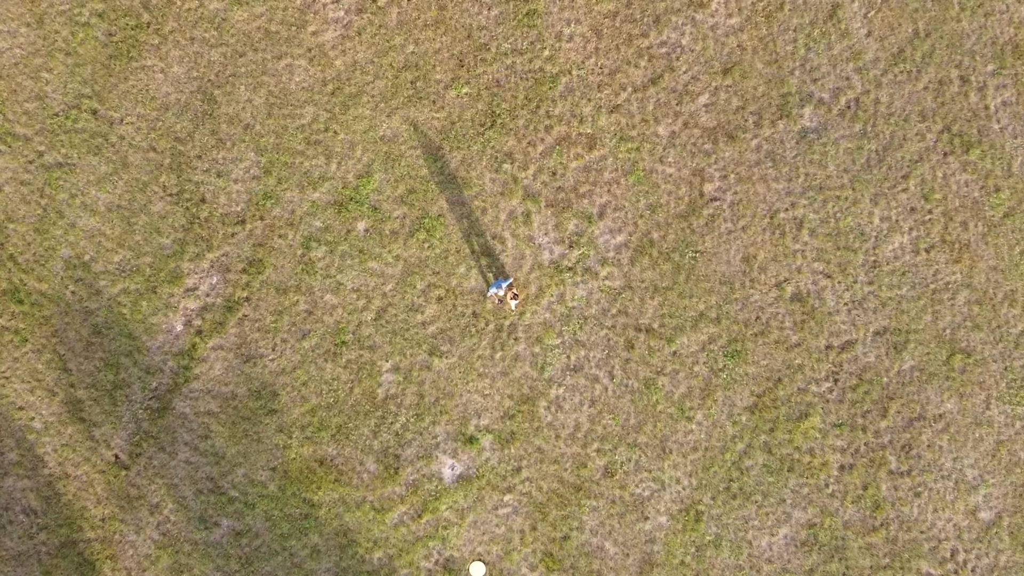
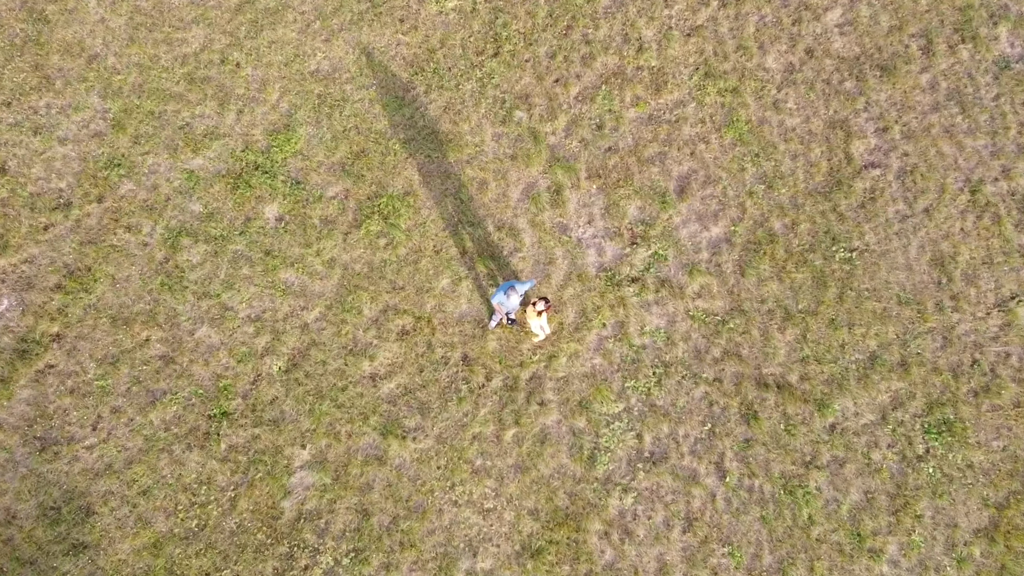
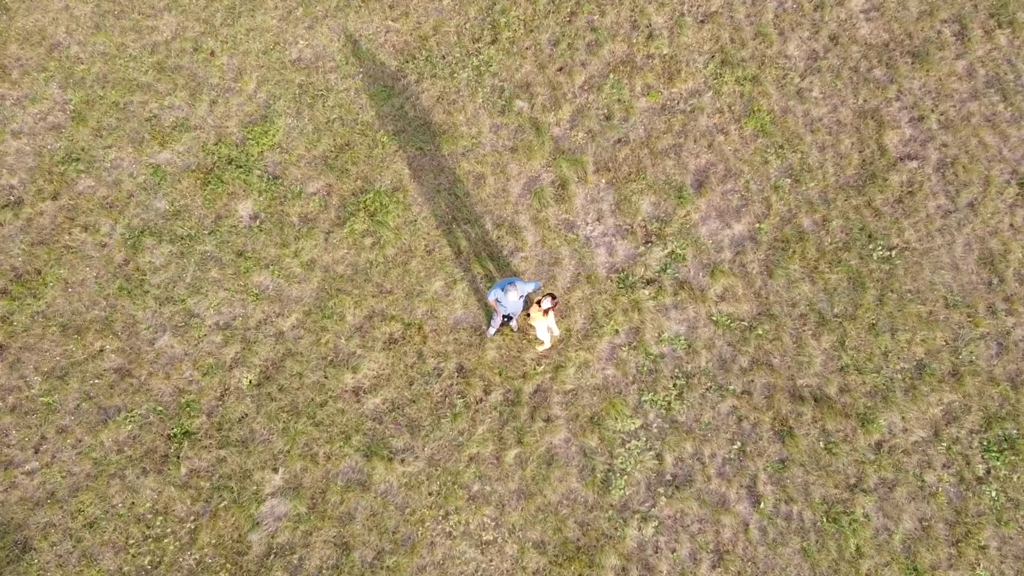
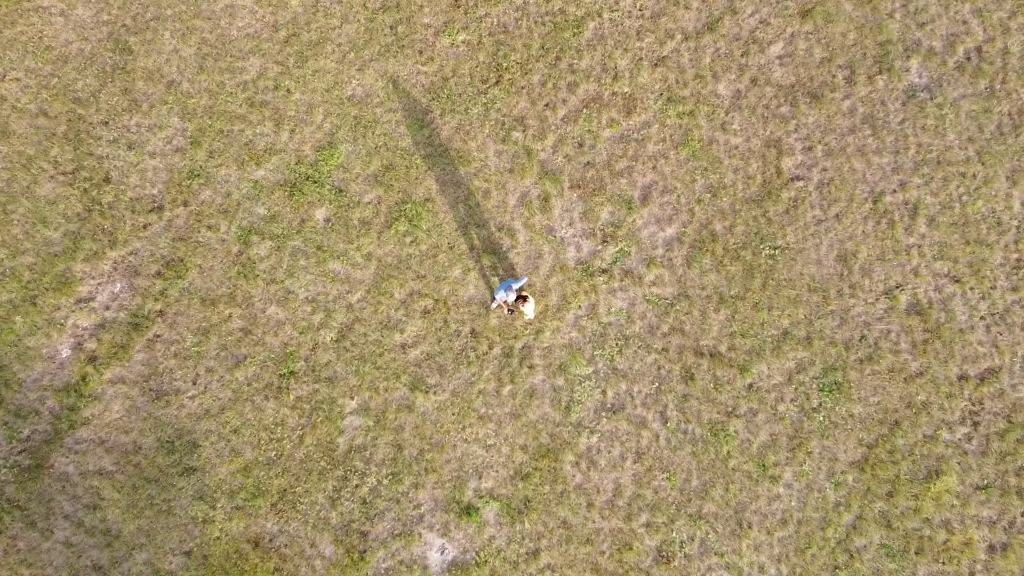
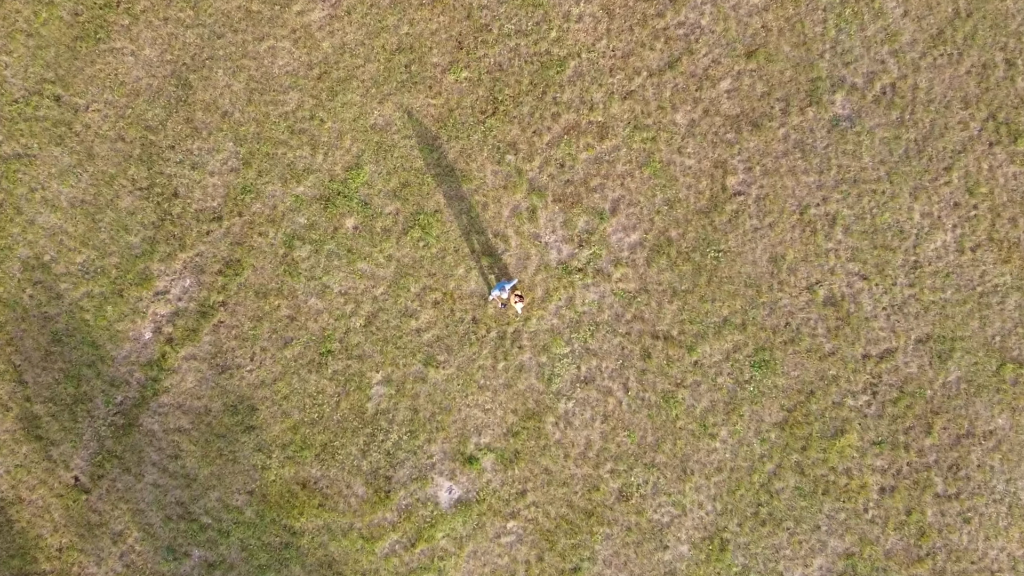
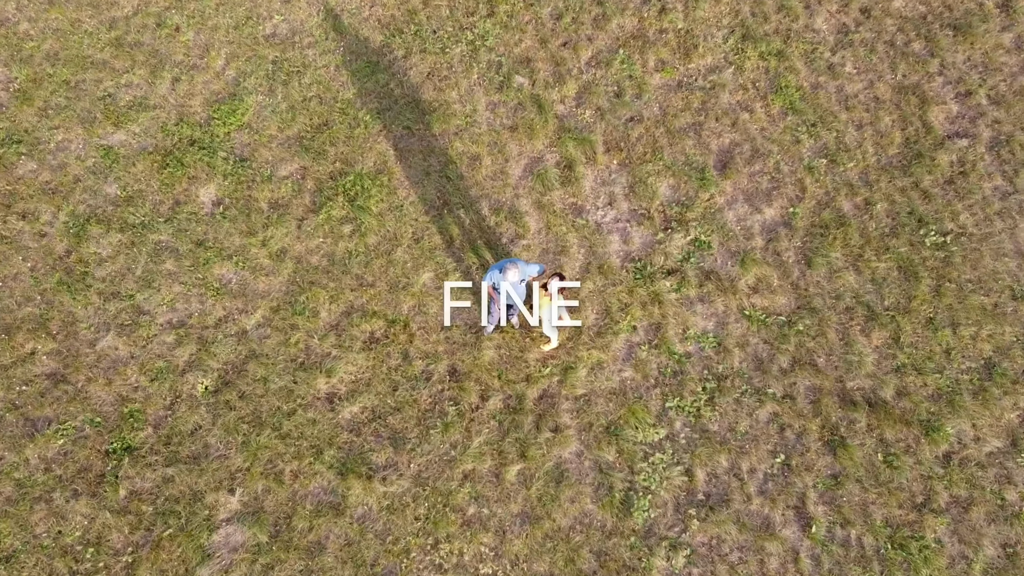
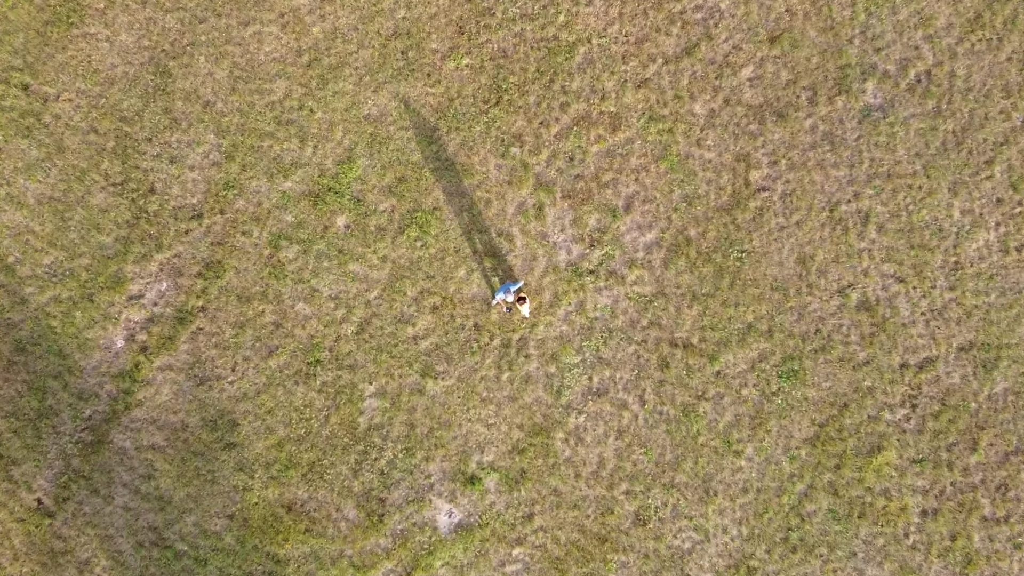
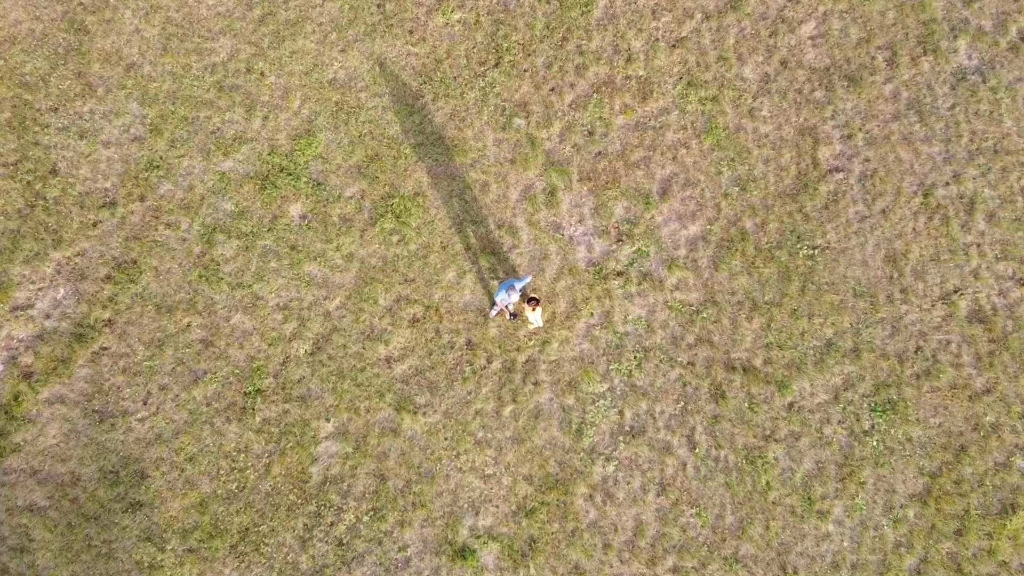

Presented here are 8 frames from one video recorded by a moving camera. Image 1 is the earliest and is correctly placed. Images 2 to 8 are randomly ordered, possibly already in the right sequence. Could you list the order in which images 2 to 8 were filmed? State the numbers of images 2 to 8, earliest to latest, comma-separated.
5, 7, 4, 8, 2, 3, 6
